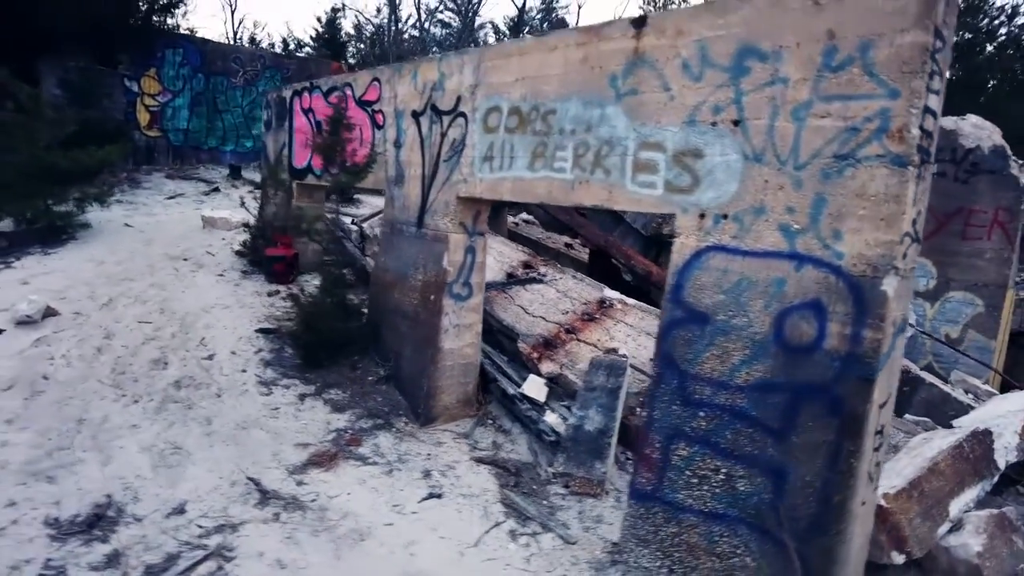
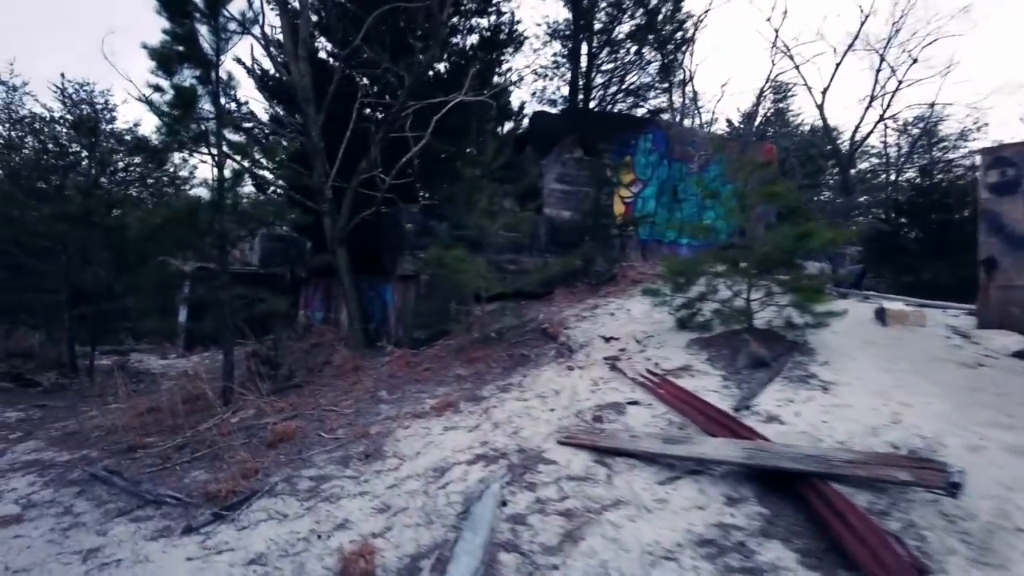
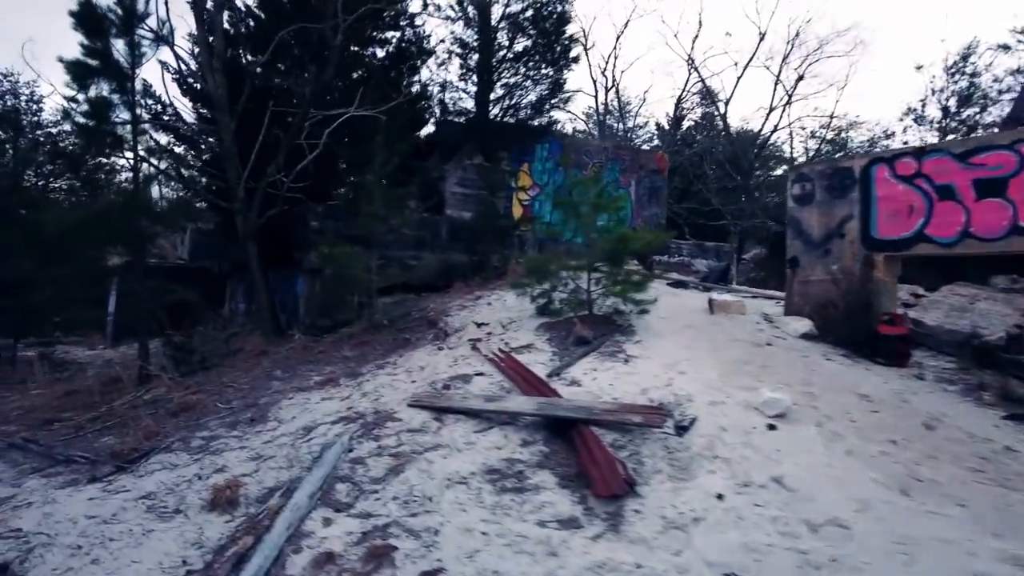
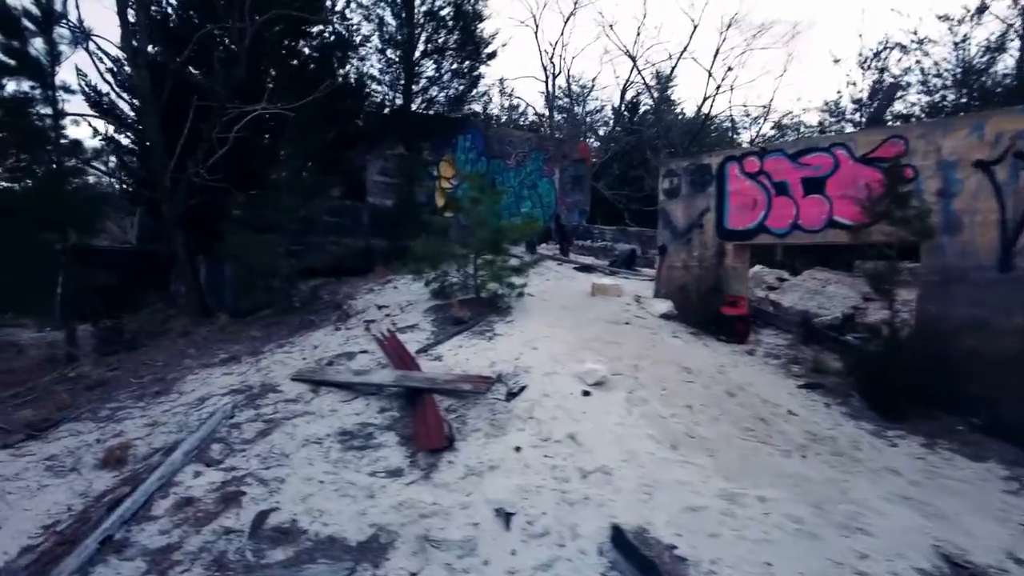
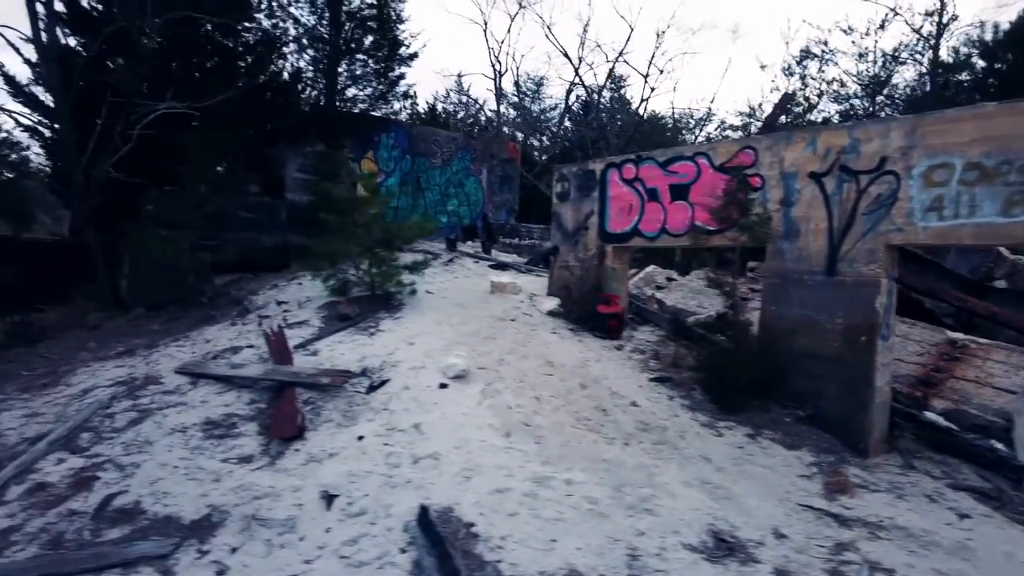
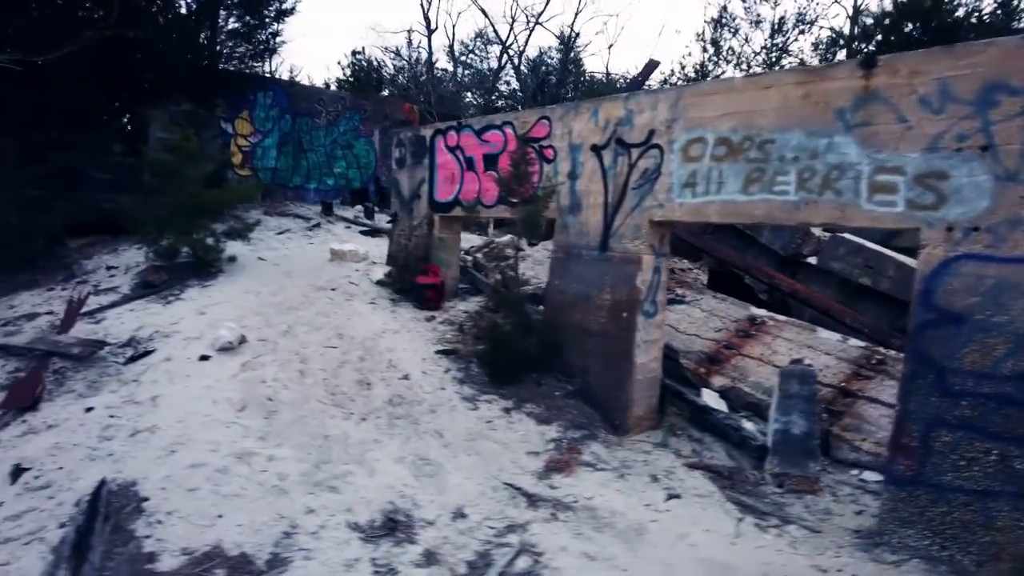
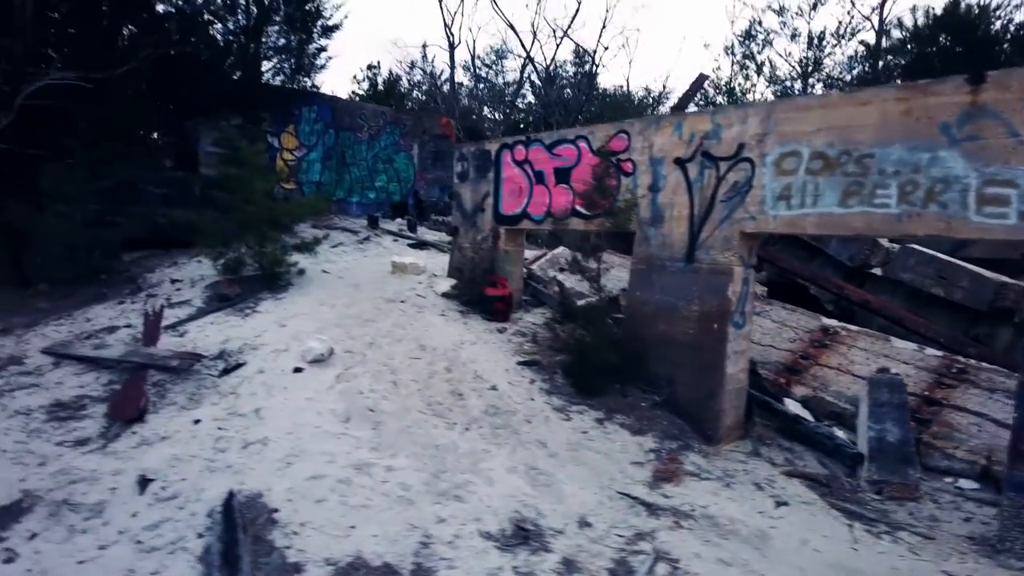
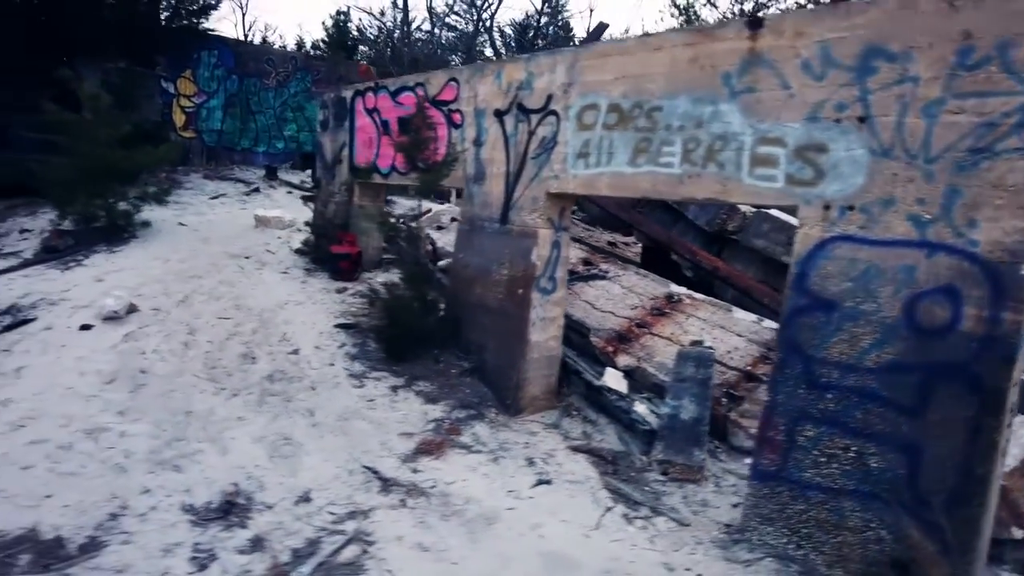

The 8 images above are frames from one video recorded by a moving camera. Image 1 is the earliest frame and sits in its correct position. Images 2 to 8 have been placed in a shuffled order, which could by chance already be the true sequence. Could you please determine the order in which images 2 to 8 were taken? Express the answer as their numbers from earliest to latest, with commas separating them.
8, 6, 7, 5, 4, 3, 2
